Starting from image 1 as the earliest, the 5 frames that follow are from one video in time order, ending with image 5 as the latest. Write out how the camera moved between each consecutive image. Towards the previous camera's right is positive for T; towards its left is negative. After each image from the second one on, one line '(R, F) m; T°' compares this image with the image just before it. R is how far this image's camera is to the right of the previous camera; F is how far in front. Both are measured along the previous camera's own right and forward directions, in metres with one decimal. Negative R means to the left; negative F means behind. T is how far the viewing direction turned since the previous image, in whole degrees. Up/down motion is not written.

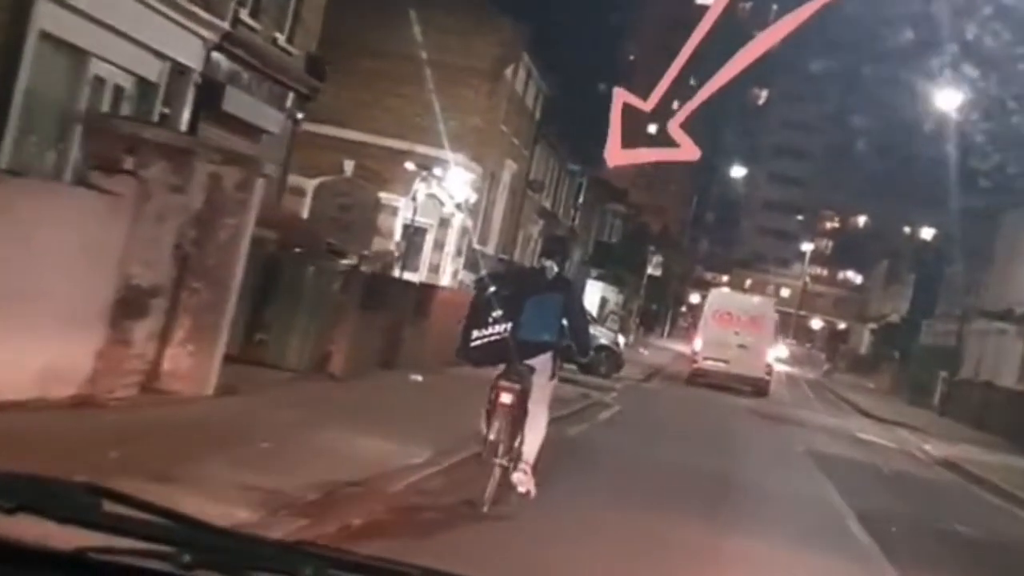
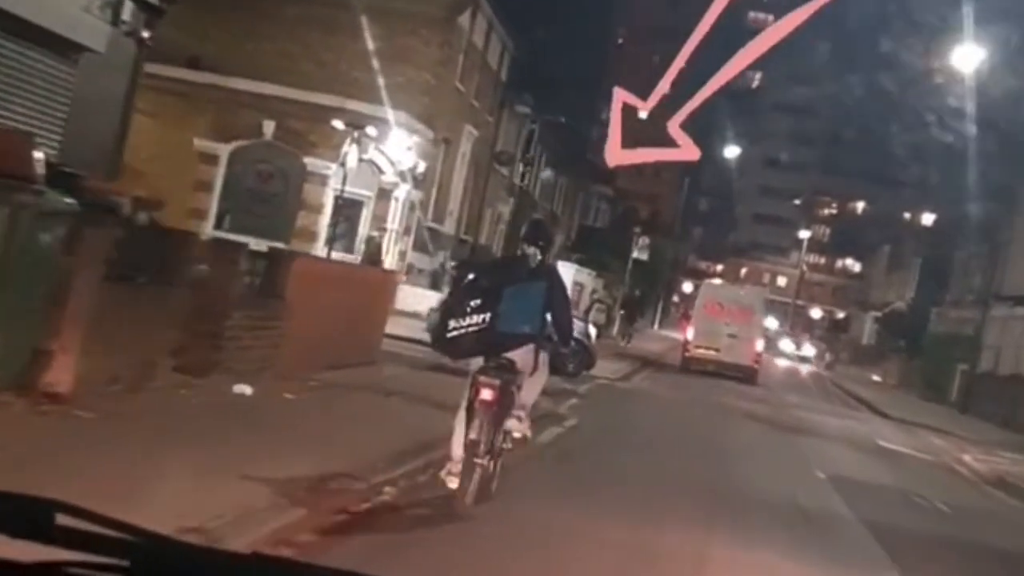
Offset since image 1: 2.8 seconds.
(+0.9, +6.0) m; 0°
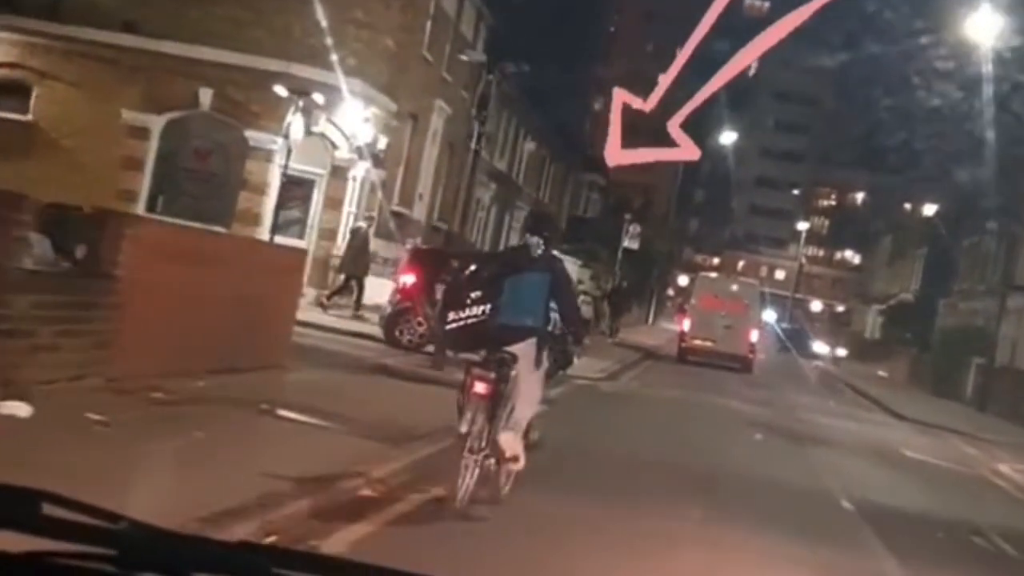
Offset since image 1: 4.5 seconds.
(+0.5, +3.6) m; 0°
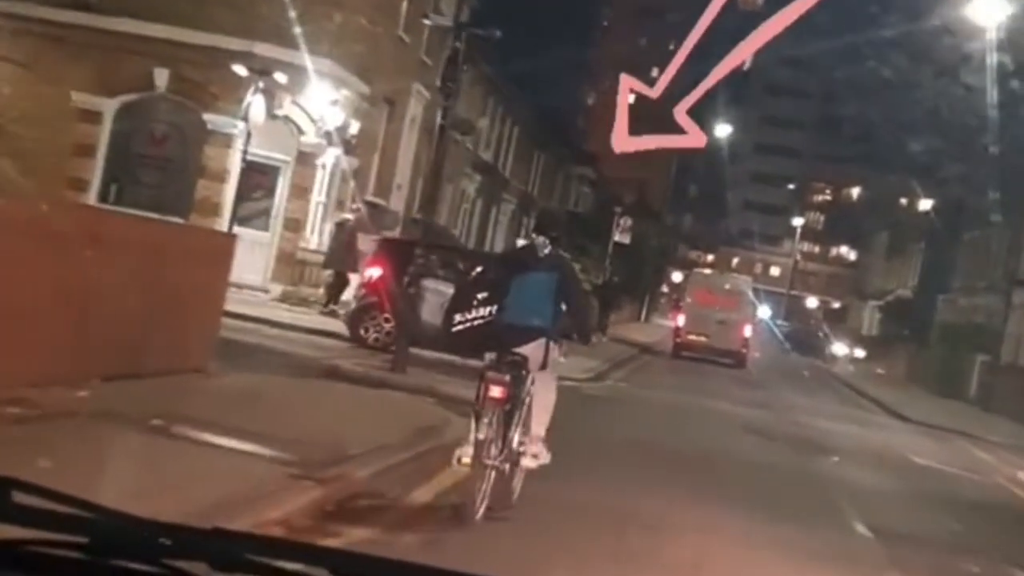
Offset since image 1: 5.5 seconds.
(+0.3, +1.9) m; 0°
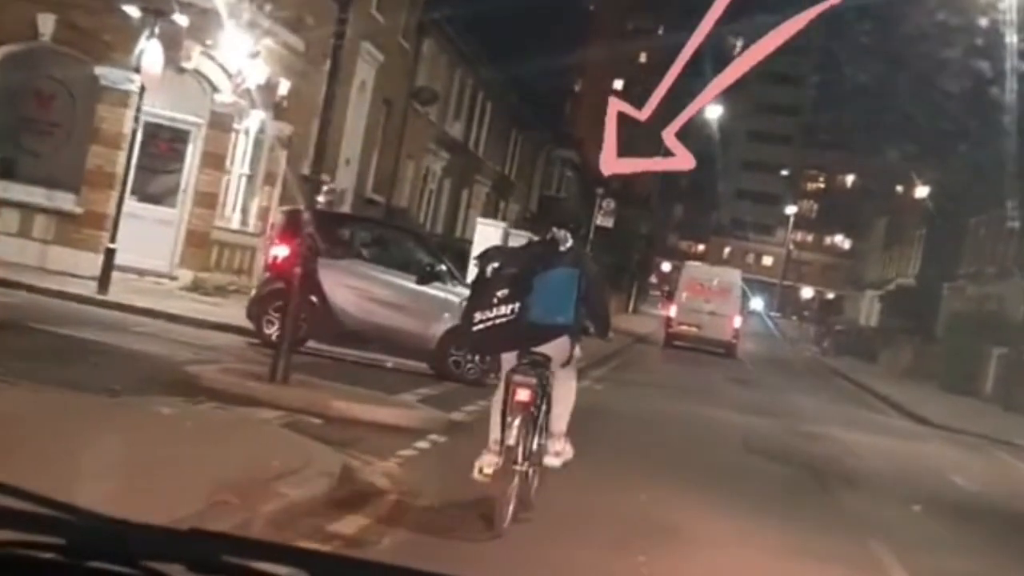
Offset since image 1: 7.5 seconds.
(+0.5, +4.2) m; 0°
